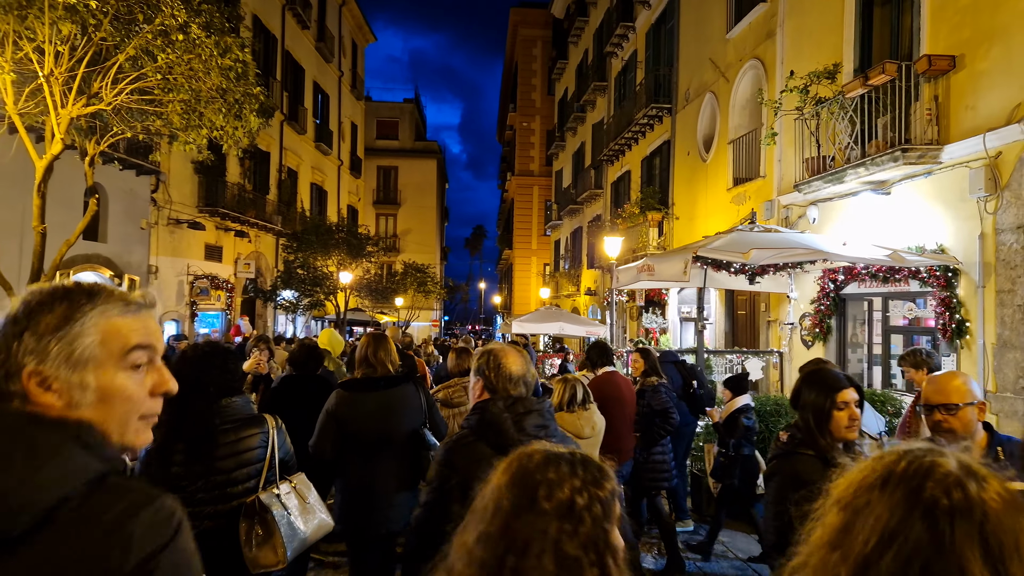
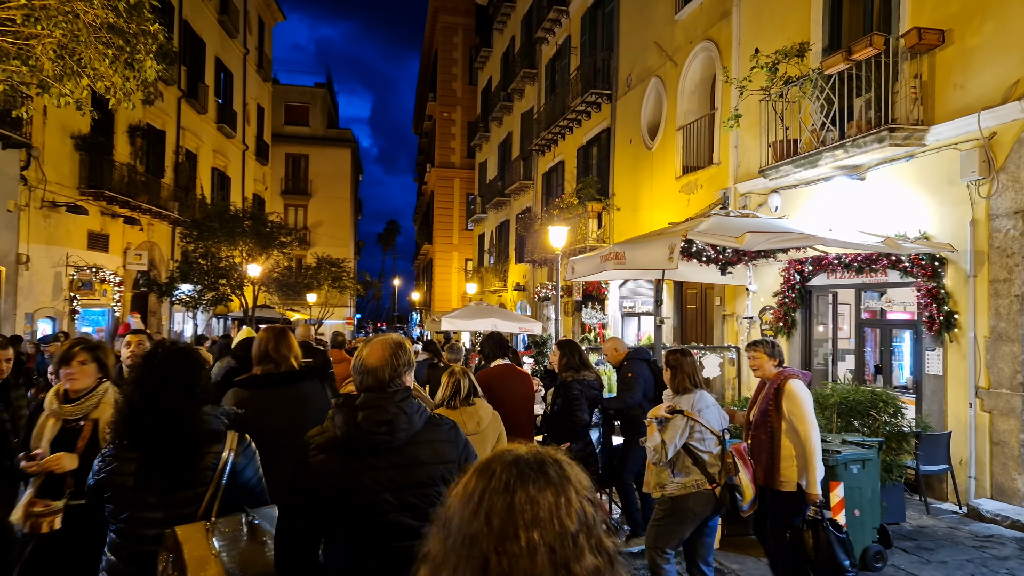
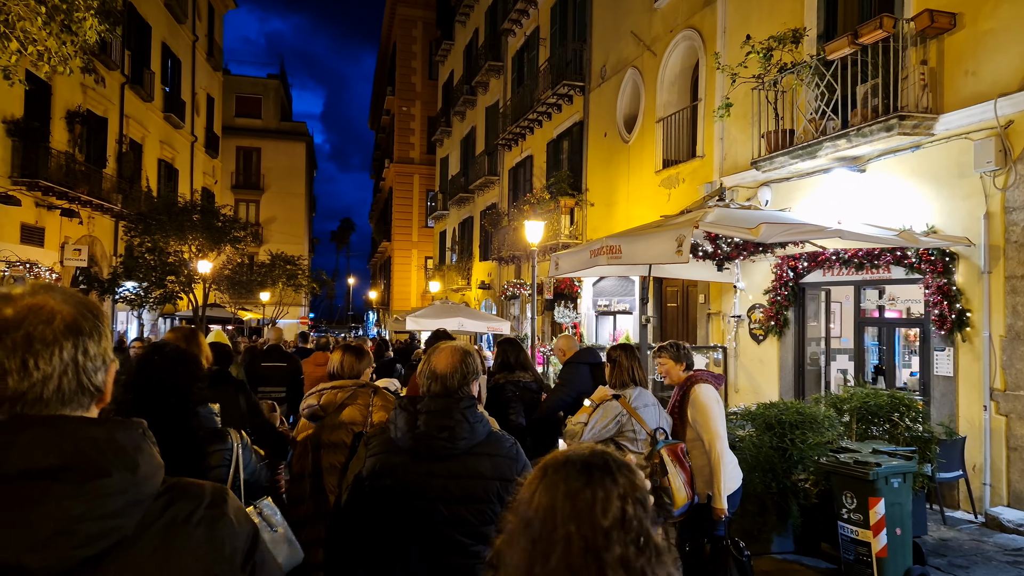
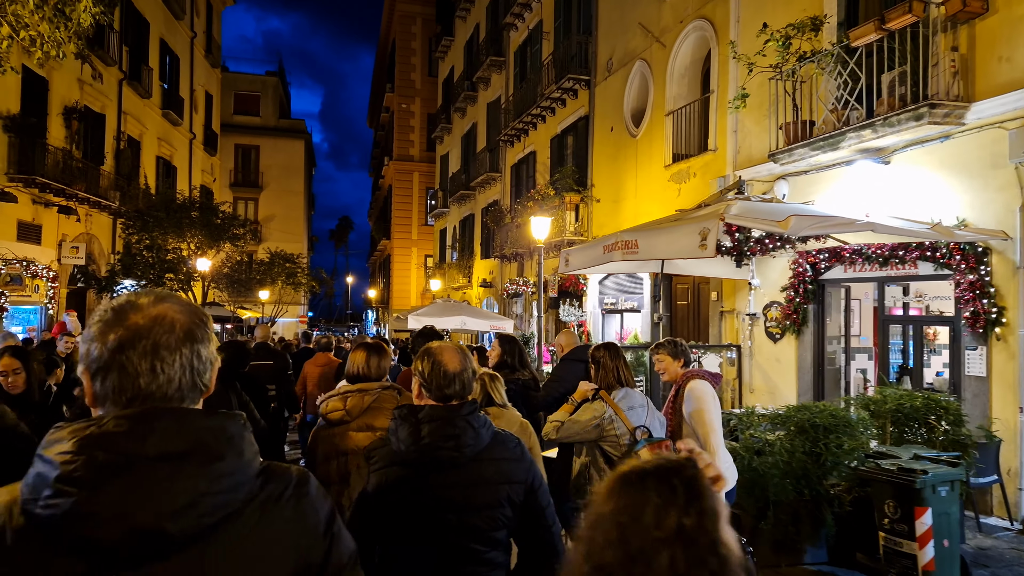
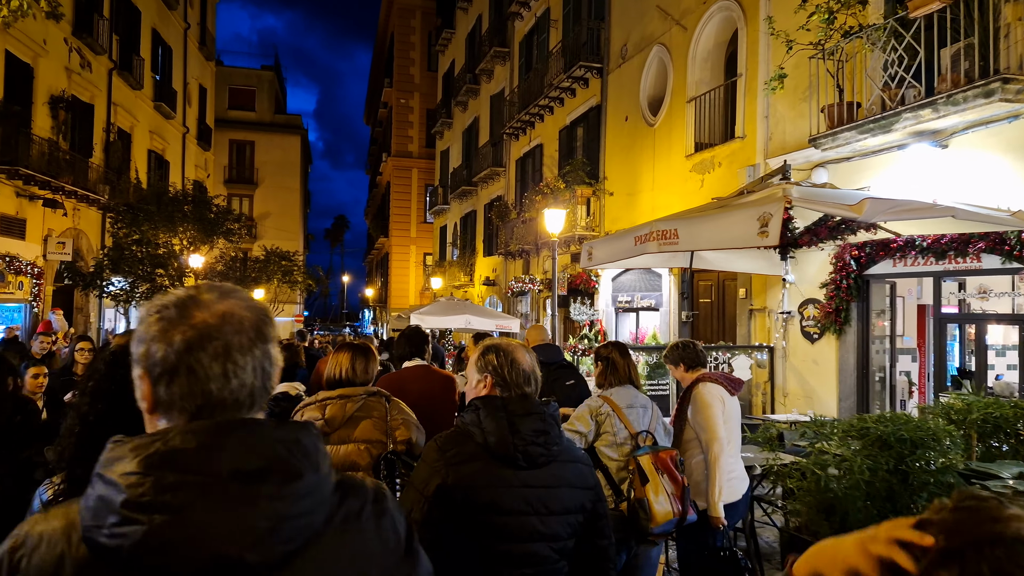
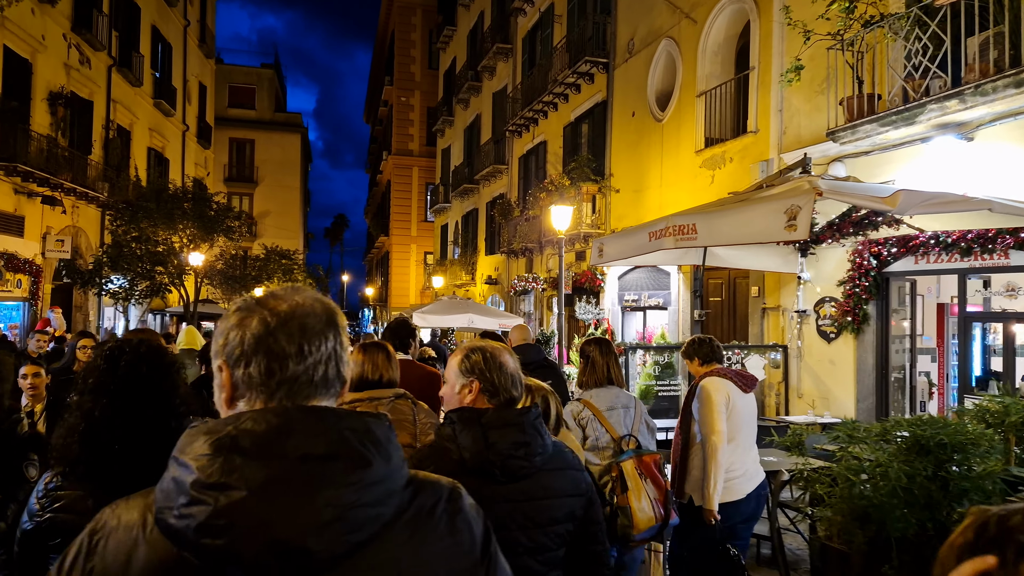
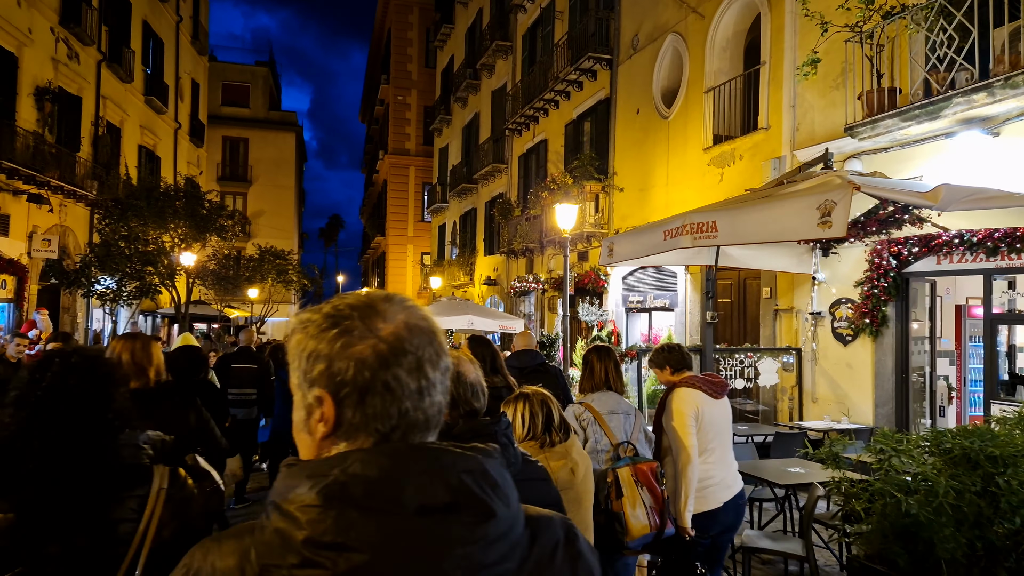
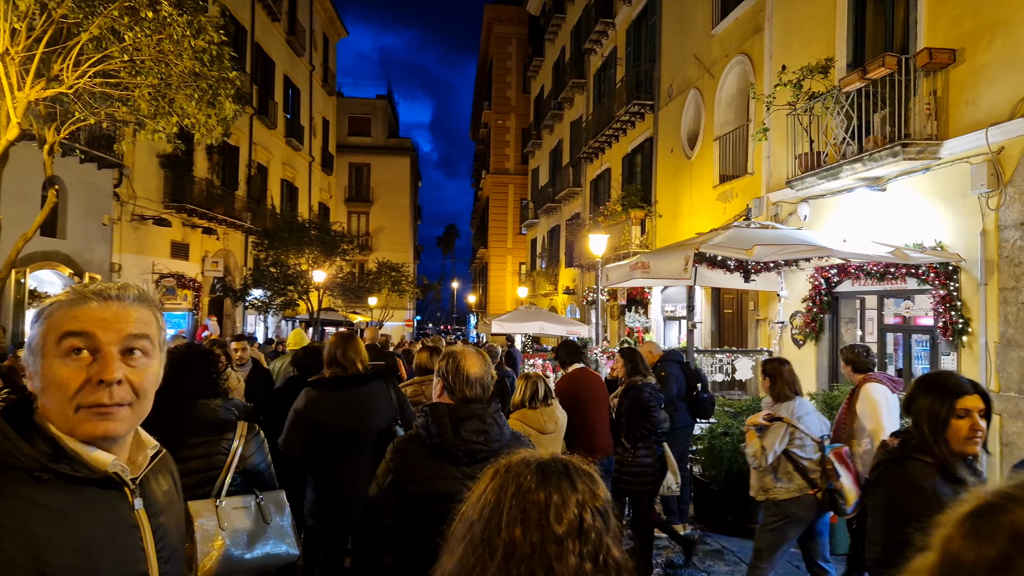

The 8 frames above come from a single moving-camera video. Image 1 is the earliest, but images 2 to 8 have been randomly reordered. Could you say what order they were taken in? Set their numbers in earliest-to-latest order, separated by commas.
8, 2, 3, 4, 5, 6, 7
